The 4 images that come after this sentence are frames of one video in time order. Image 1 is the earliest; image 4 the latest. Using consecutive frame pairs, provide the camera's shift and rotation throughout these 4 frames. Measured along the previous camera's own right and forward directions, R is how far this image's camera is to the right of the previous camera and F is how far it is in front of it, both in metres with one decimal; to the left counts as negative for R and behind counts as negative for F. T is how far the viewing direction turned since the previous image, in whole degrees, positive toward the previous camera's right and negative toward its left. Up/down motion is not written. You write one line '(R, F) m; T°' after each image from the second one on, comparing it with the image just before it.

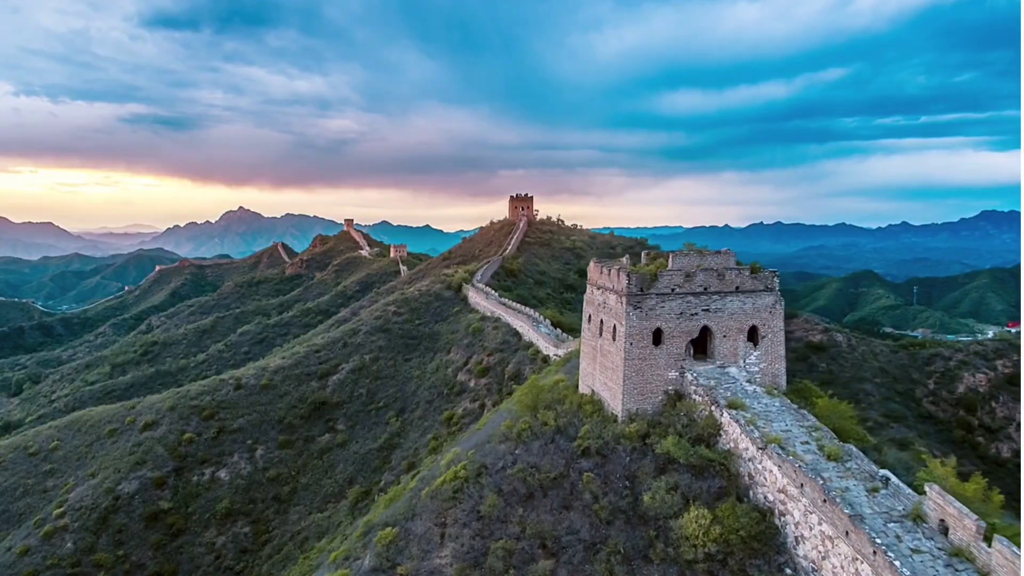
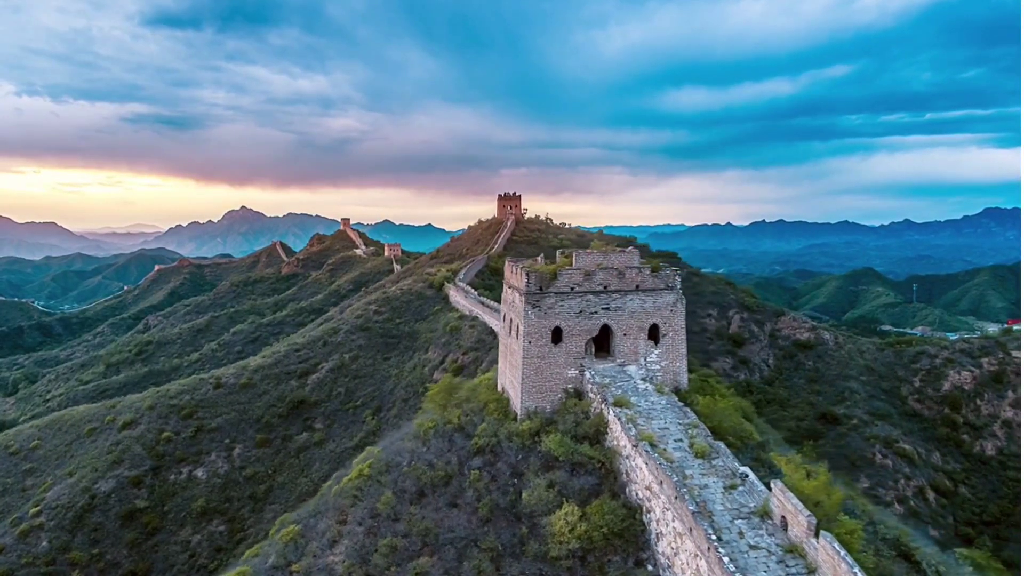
(+0.9, 0.0) m; 0°
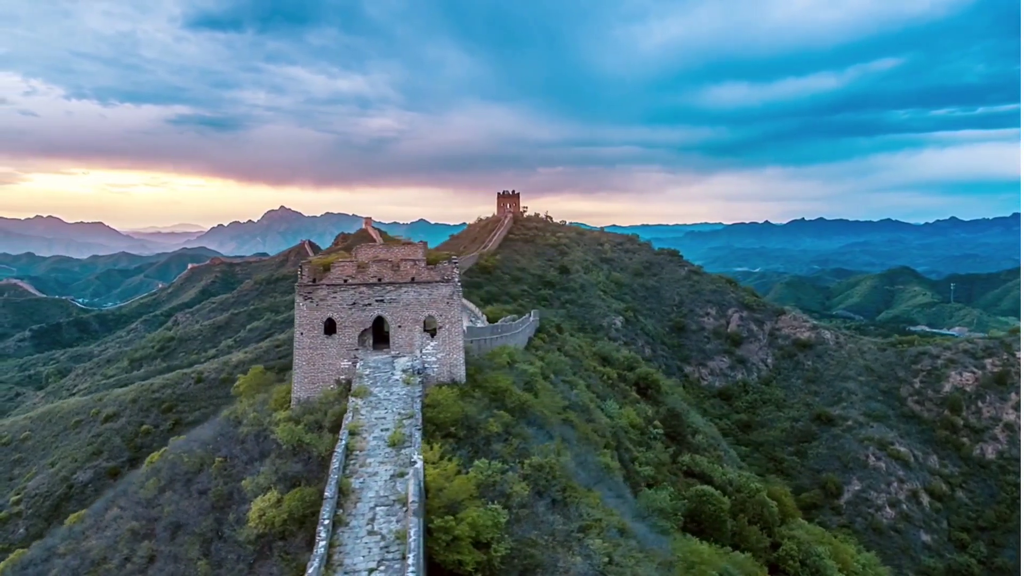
(+2.2, 0.0) m; -2°
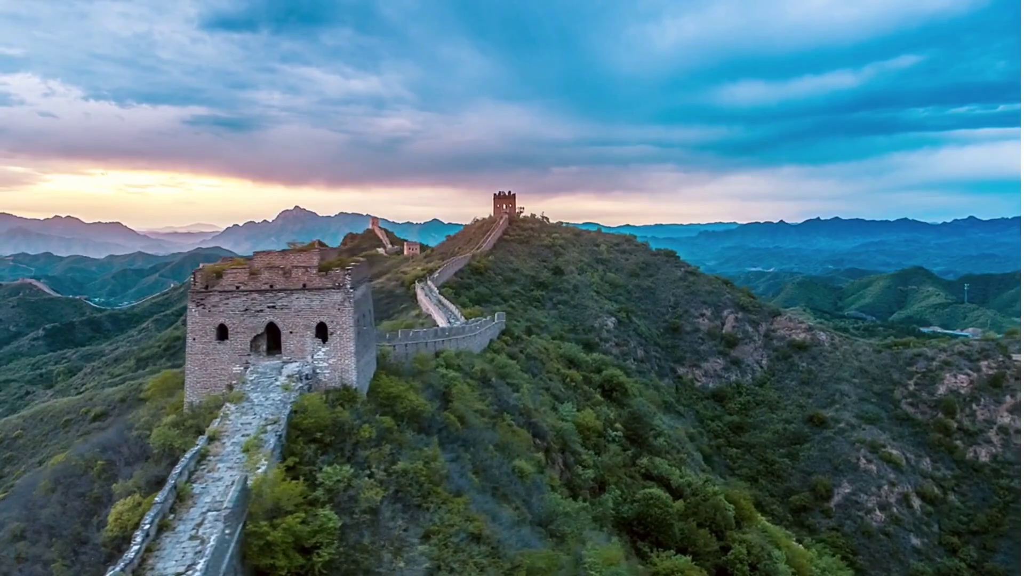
(+1.1, -0.1) m; -1°
